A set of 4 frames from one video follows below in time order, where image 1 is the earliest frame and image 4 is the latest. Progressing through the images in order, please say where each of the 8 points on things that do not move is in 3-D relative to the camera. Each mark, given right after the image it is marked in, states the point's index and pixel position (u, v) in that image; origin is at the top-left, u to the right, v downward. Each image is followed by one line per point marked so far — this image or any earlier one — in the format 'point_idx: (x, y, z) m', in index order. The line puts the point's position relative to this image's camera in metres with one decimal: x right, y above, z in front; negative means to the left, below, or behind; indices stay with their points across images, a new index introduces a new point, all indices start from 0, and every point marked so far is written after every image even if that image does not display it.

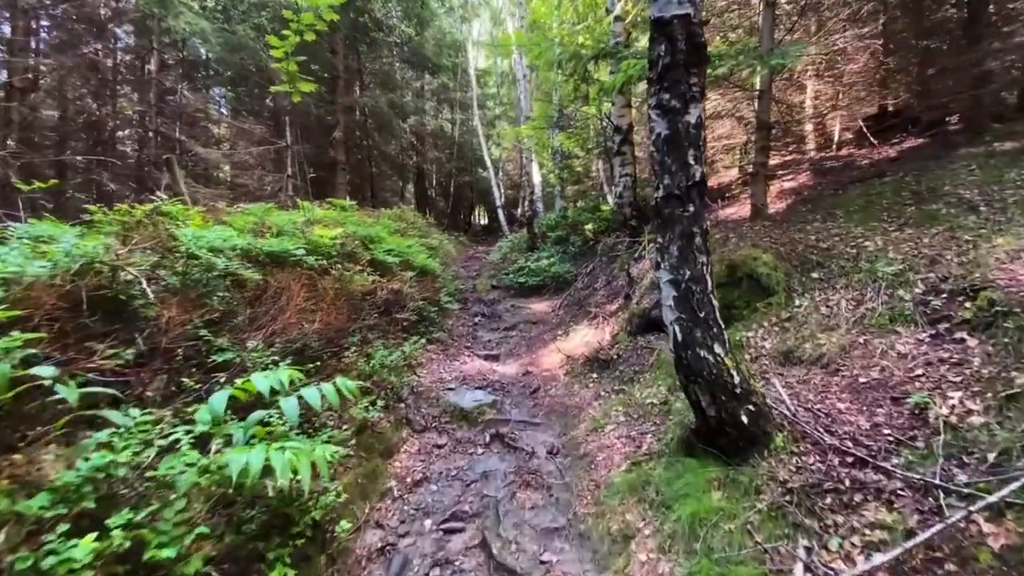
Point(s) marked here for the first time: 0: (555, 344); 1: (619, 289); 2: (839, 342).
0: (+0.8, -0.9, +9.3) m
1: (+2.0, 0.0, +9.8) m
2: (+3.1, -0.5, +5.2) m
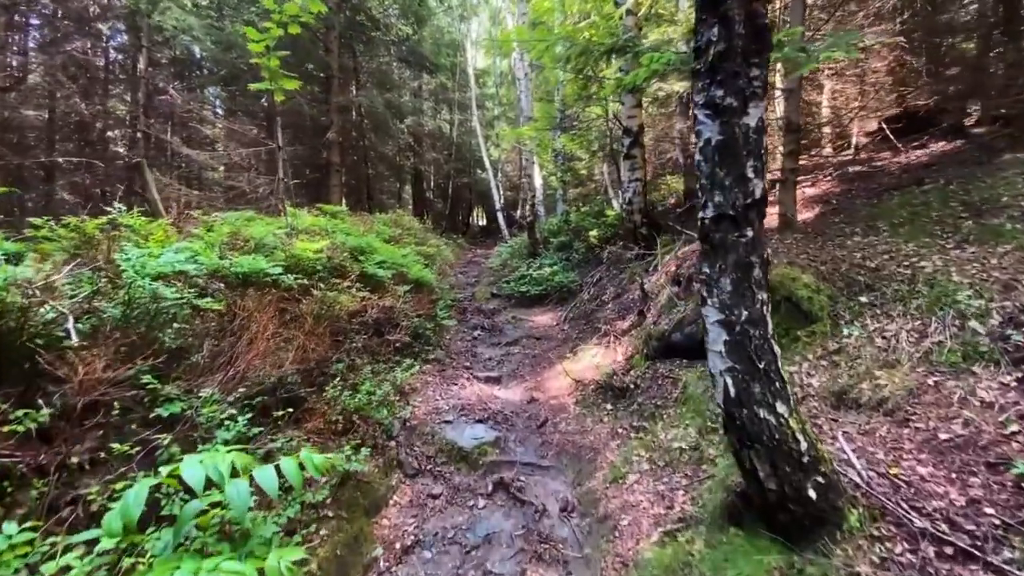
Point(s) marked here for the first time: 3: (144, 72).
0: (+0.8, -1.2, +8.5) m
1: (+2.0, -0.3, +9.1) m
2: (+3.2, -0.8, +4.4) m
3: (-11.7, +6.9, +17.3) m
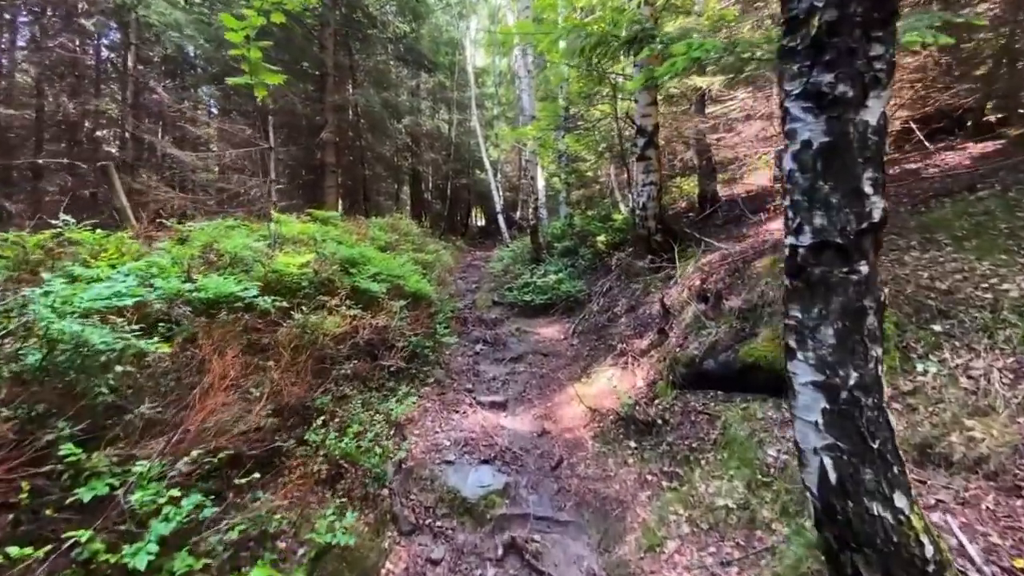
0: (+0.9, -1.4, +7.7) m
1: (+2.1, -0.5, +8.3) m
2: (+3.3, -1.0, +3.6) m
3: (-11.6, +6.7, +16.5) m
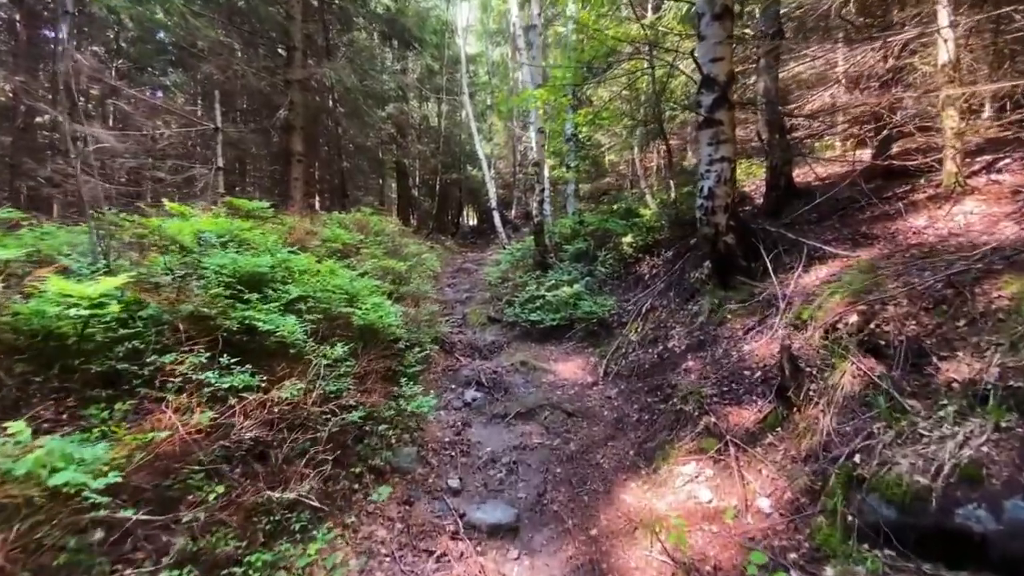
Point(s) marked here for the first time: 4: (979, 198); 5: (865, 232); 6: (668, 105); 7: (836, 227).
0: (+1.0, -1.7, +4.5) m
1: (+2.2, -0.8, +5.1) m
2: (+3.5, -1.3, +0.5) m
3: (-11.6, +6.4, +13.1) m
4: (+5.2, +1.0, +6.0) m
5: (+4.2, +0.7, +6.4) m
6: (+3.1, +3.7, +10.8) m
7: (+4.1, +0.8, +6.8) m
